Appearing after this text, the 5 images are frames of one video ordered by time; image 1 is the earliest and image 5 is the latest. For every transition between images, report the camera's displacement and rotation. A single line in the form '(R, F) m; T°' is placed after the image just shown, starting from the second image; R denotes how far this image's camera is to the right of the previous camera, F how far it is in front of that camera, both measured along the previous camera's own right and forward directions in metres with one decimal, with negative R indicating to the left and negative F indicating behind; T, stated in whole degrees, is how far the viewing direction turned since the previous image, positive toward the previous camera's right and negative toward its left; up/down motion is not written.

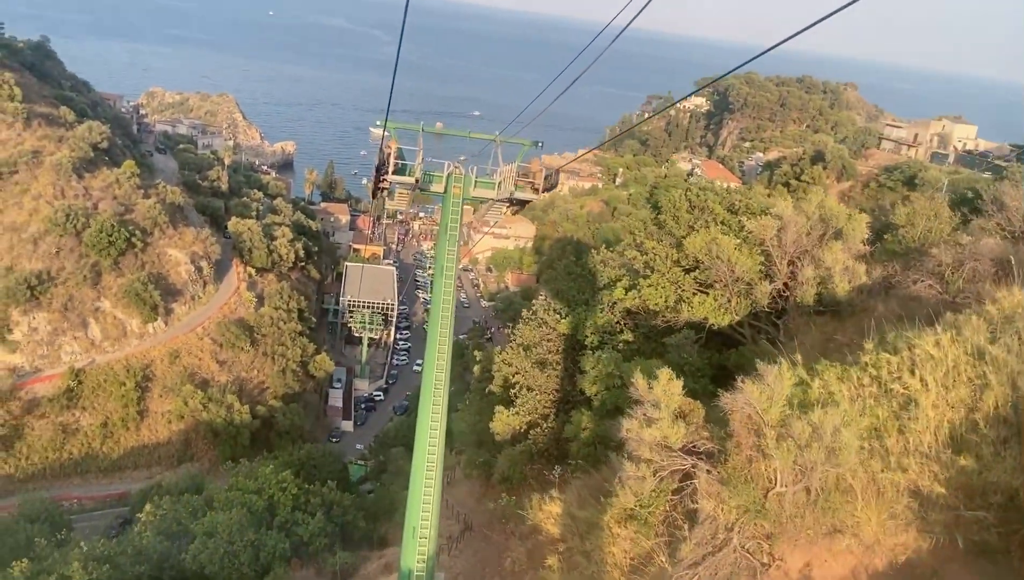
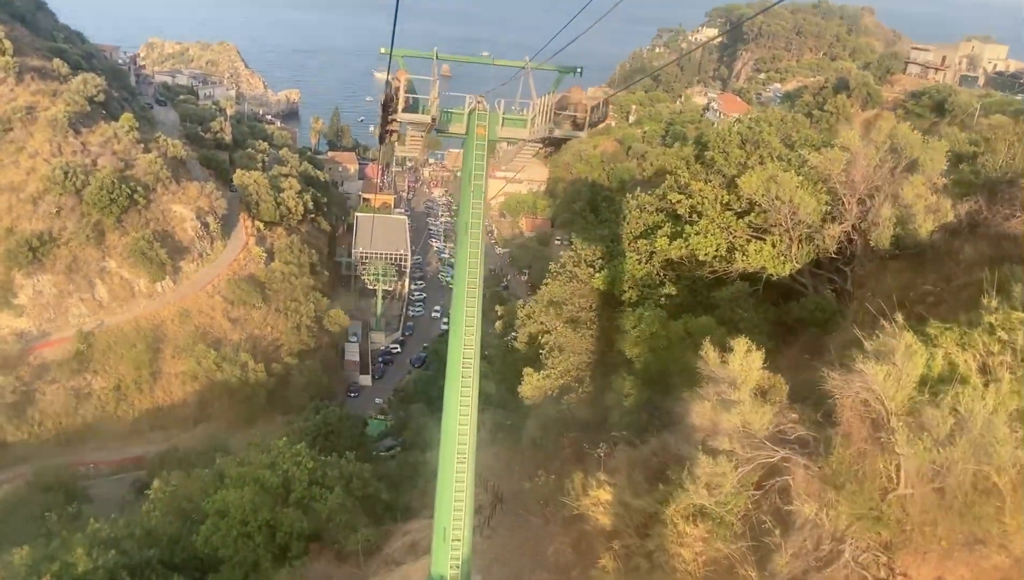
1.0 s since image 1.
(-0.2, +1.0) m; -1°
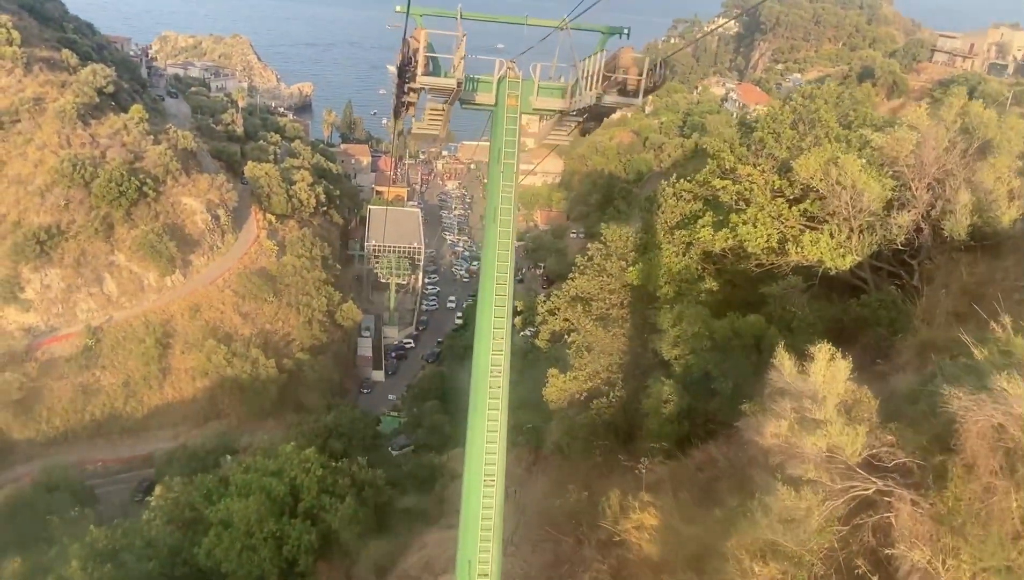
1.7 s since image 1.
(-0.1, +0.7) m; -1°
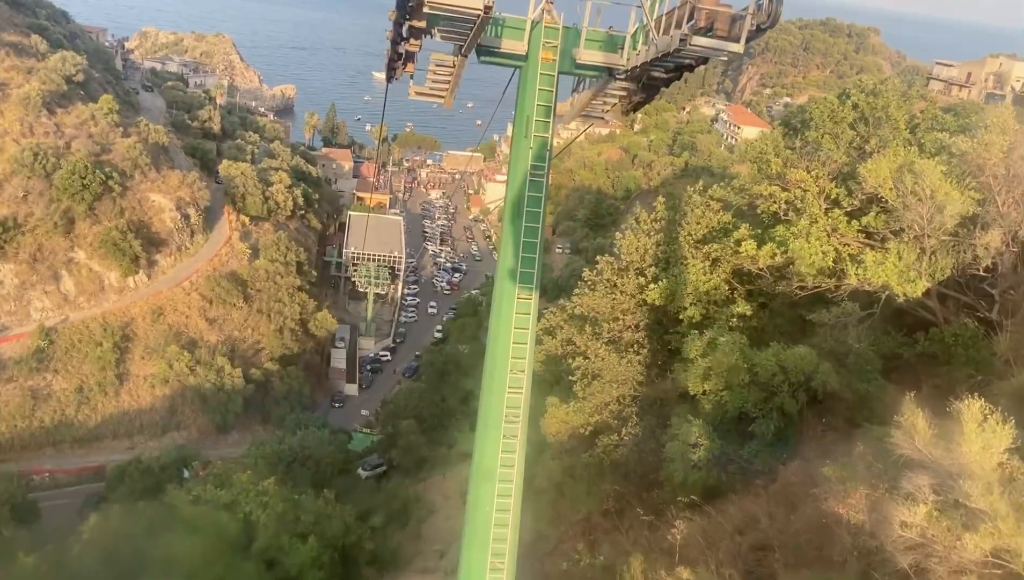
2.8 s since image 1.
(-0.2, +1.1) m; +2°
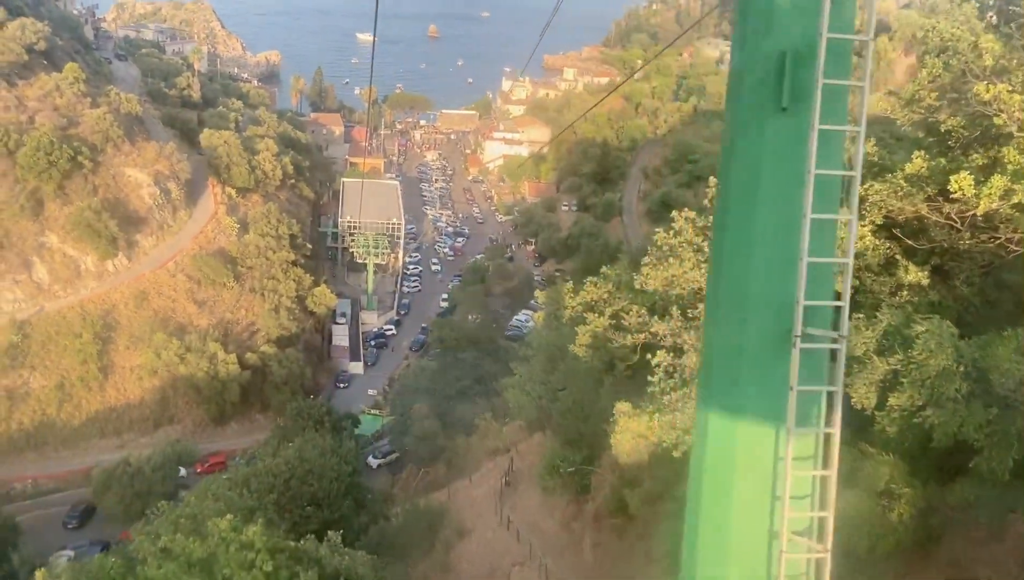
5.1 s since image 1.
(-0.4, +2.1) m; 0°
